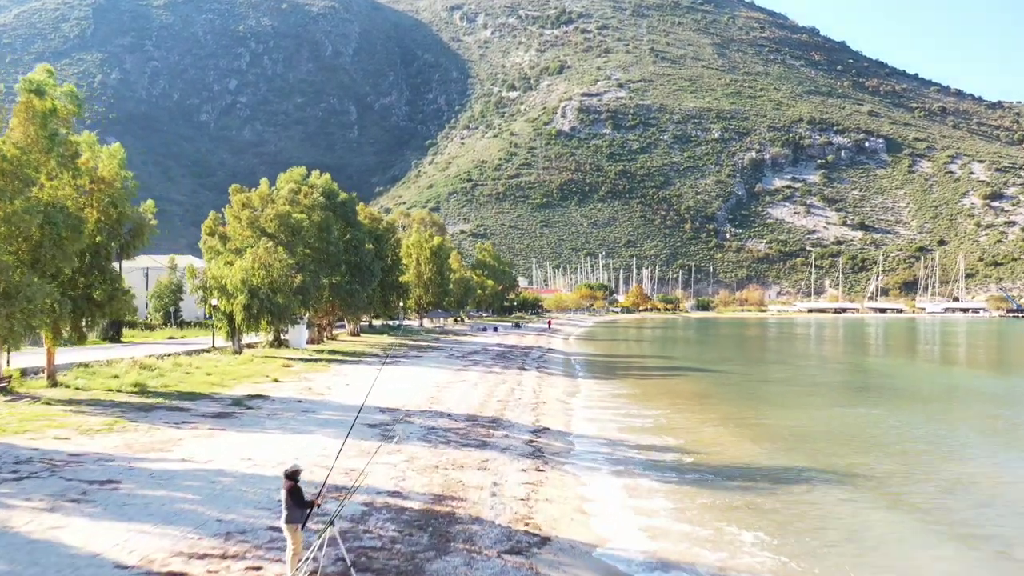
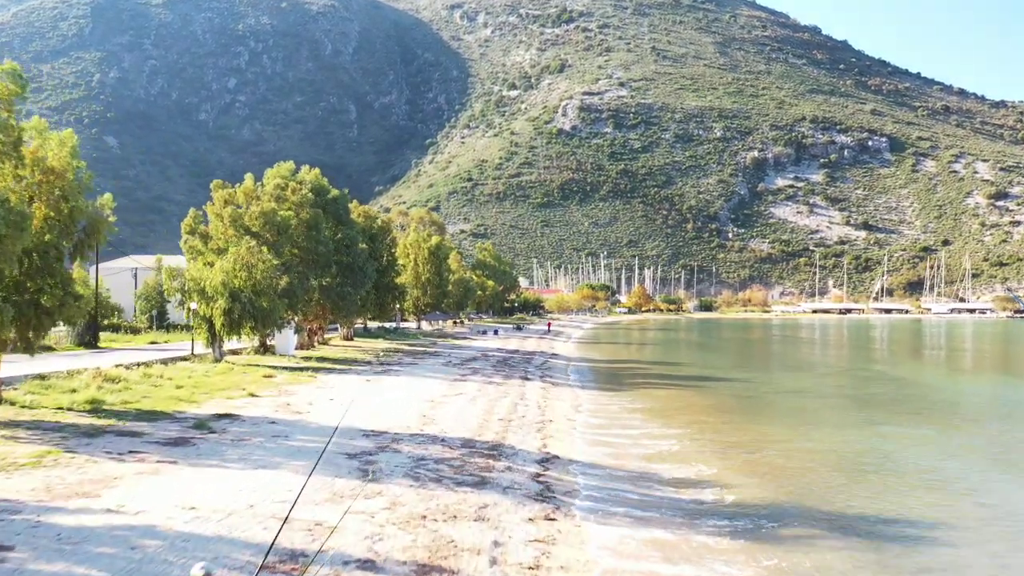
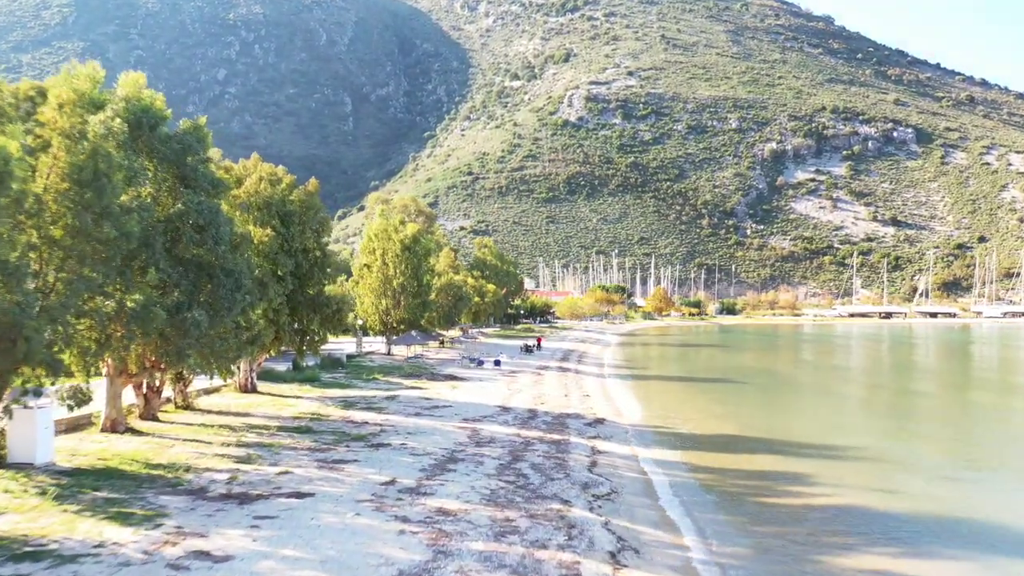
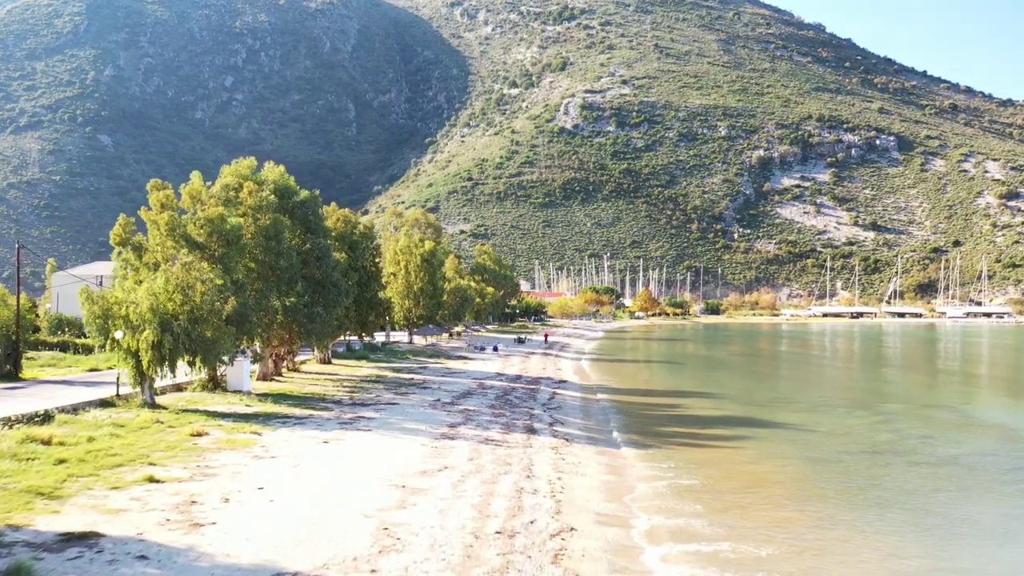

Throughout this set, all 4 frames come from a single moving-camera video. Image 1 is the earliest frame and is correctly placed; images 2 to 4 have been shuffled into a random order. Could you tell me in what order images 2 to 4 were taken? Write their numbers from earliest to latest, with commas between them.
2, 4, 3
